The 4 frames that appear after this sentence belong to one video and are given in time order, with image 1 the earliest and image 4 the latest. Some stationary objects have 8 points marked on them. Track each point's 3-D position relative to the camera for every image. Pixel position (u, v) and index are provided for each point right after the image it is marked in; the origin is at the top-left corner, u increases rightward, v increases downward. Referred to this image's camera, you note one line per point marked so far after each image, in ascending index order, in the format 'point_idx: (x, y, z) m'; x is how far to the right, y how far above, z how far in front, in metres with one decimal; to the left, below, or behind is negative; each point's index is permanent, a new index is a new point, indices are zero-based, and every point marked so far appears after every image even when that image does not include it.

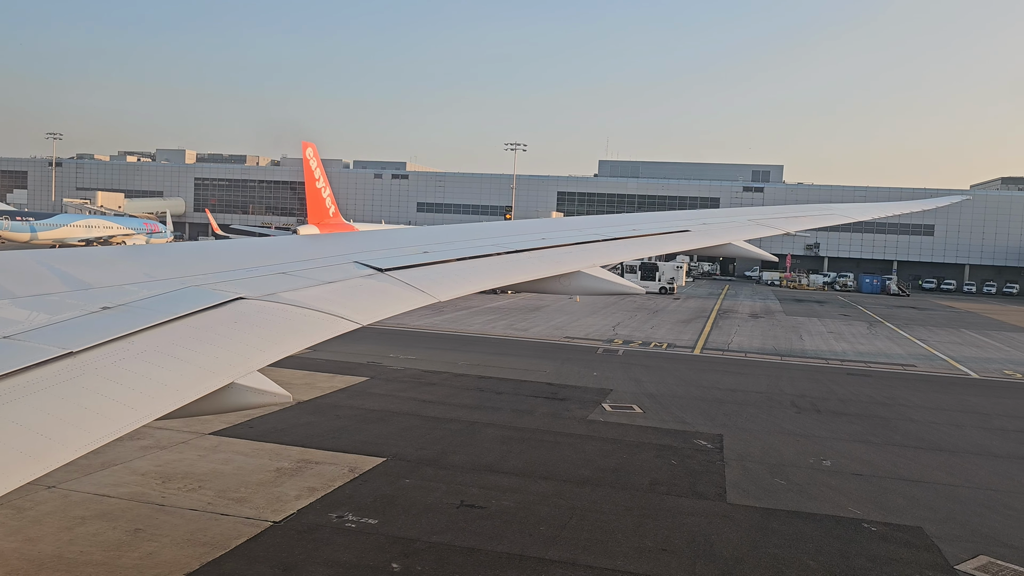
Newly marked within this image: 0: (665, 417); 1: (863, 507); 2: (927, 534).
0: (+3.5, -3.0, +16.1) m
1: (+5.5, -3.4, +11.0) m
2: (+5.9, -3.5, +10.0) m
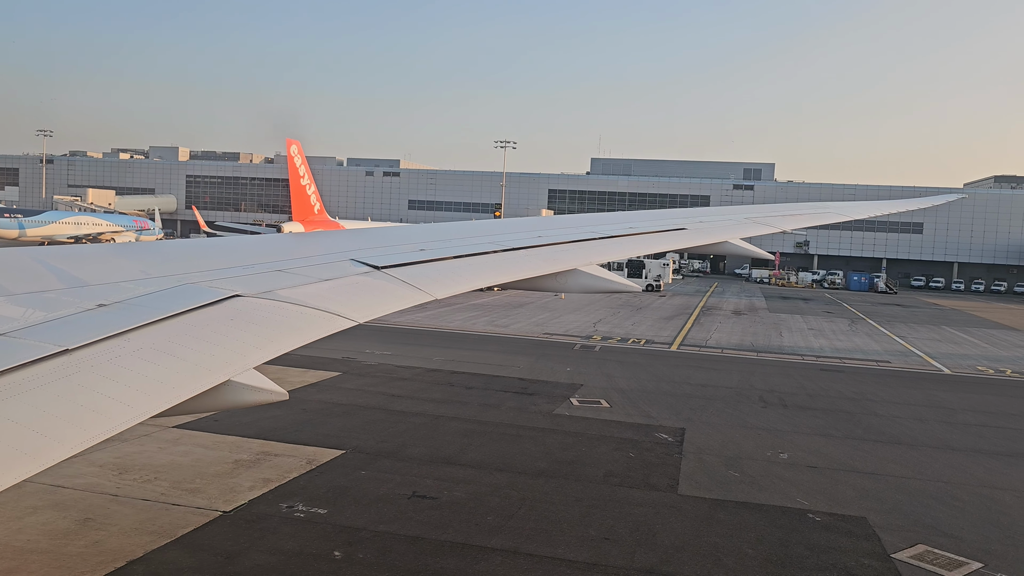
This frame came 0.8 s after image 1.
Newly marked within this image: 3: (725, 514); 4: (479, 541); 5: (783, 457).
0: (+2.8, -2.9, +16.3) m
1: (+4.7, -3.3, +11.1) m
2: (+5.2, -3.4, +10.2) m
3: (+3.1, -3.3, +10.2) m
4: (-0.4, -3.2, +8.9) m
5: (+5.1, -3.2, +13.2) m
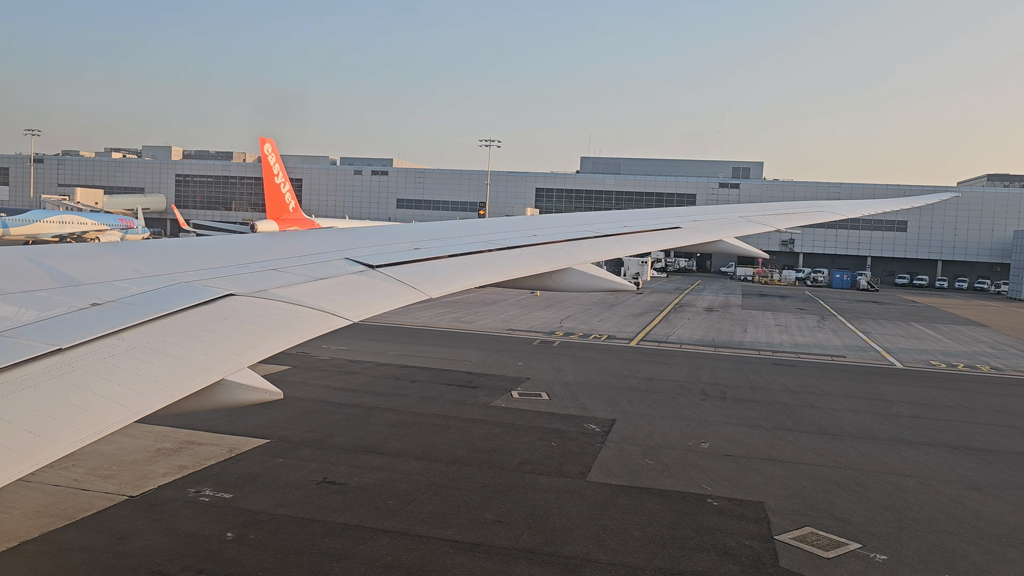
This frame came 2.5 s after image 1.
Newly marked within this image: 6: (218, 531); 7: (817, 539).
0: (+1.3, -2.7, +16.6) m
1: (+3.3, -3.2, +11.5) m
2: (+3.8, -3.3, +10.5) m
3: (+1.7, -3.2, +10.5) m
4: (-1.8, -3.1, +9.2) m
5: (+3.7, -3.1, +13.6) m
6: (-3.6, -3.0, +8.7) m
7: (+4.1, -3.4, +9.5) m
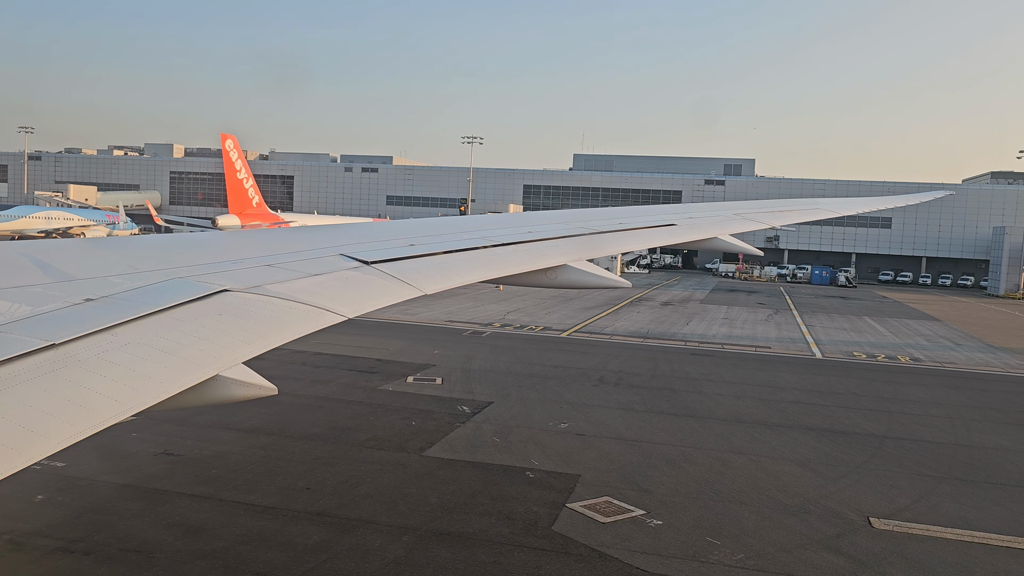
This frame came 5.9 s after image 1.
0: (-1.3, -2.4, +17.2) m
1: (+0.6, -2.9, +12.0) m
2: (+1.0, -3.0, +11.1) m
3: (-1.1, -2.9, +11.1) m
4: (-4.6, -2.8, +9.8) m
5: (+1.0, -2.8, +14.1) m
6: (-6.4, -2.7, +9.4) m
7: (+1.4, -3.1, +10.1) m
